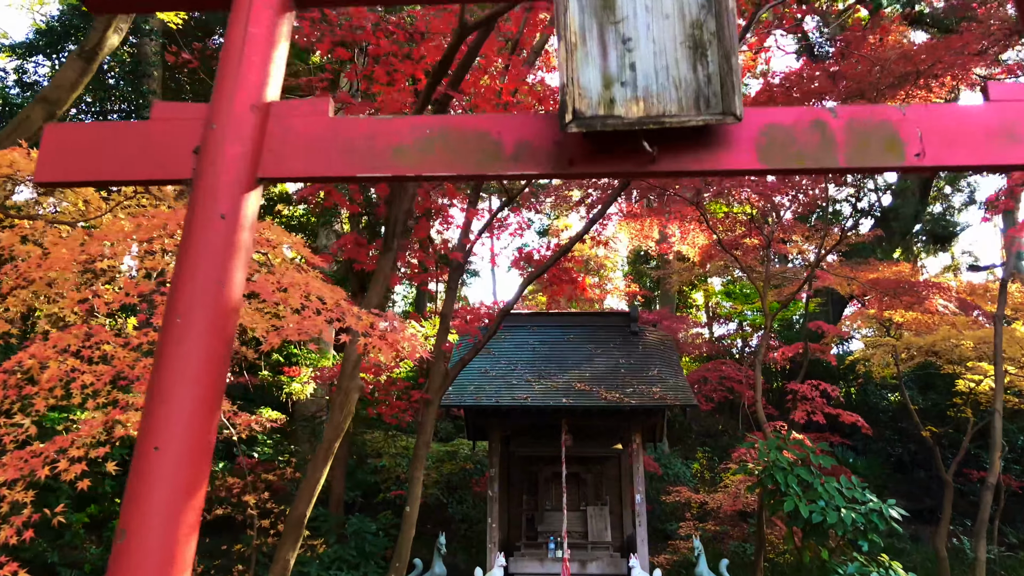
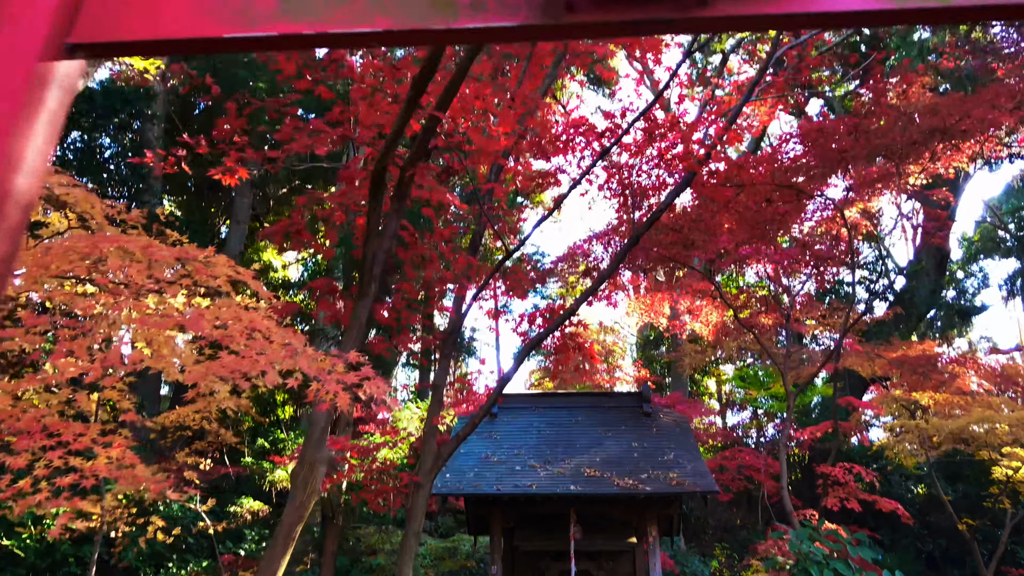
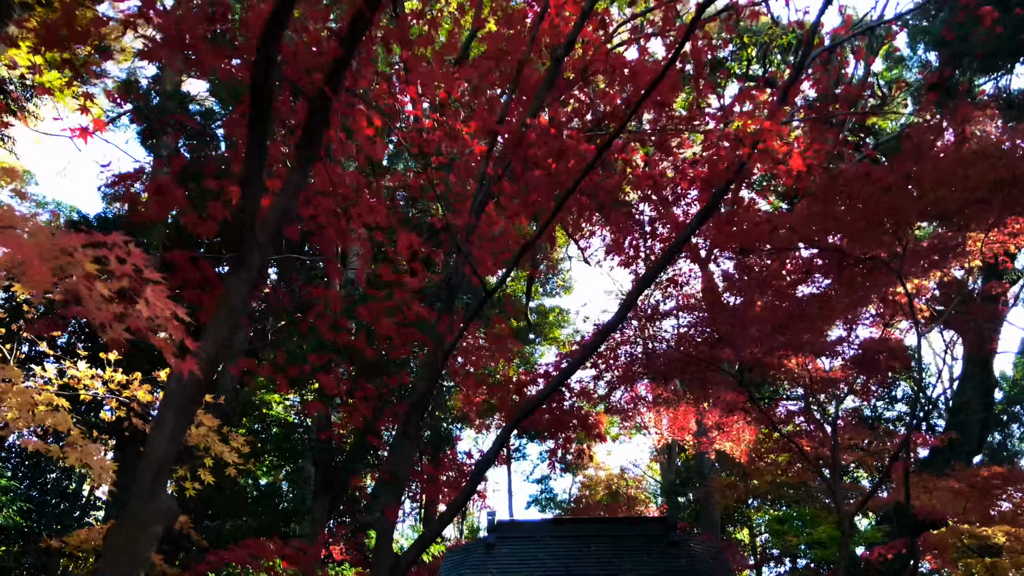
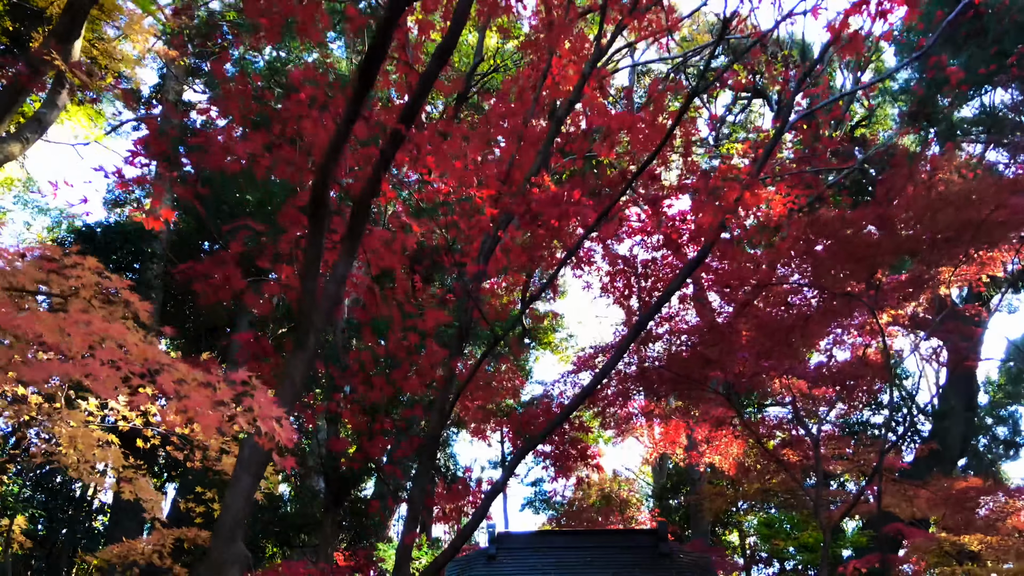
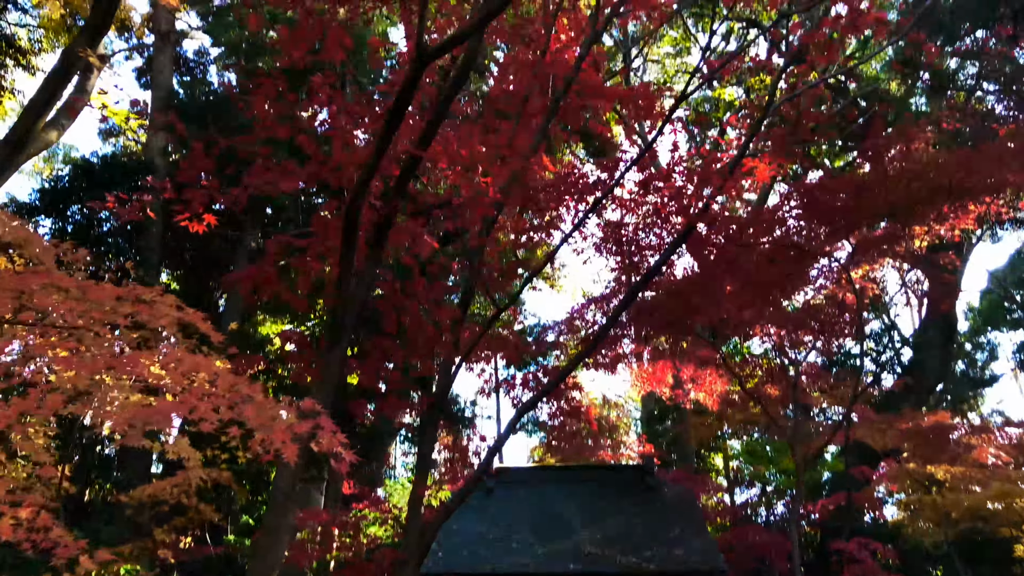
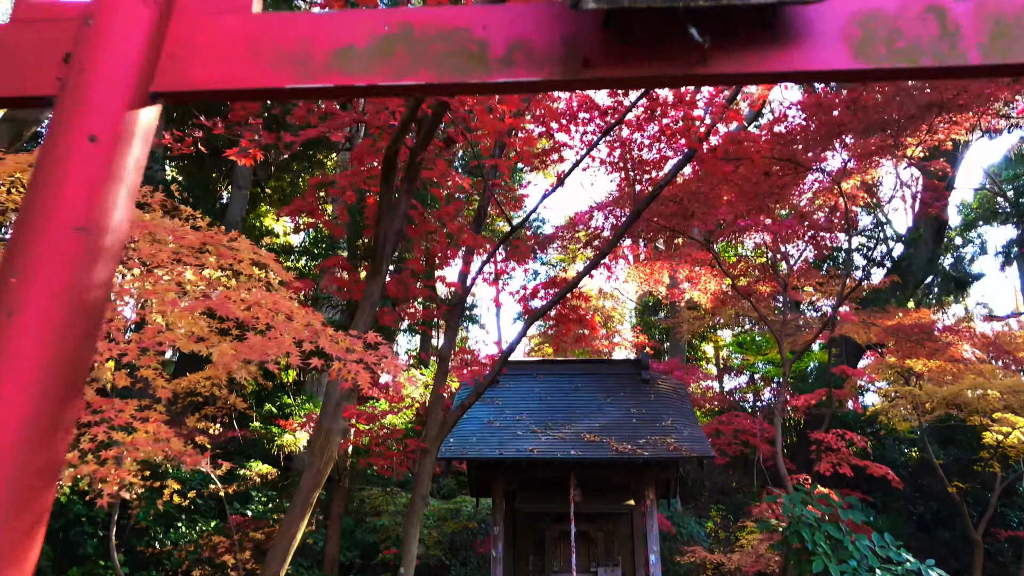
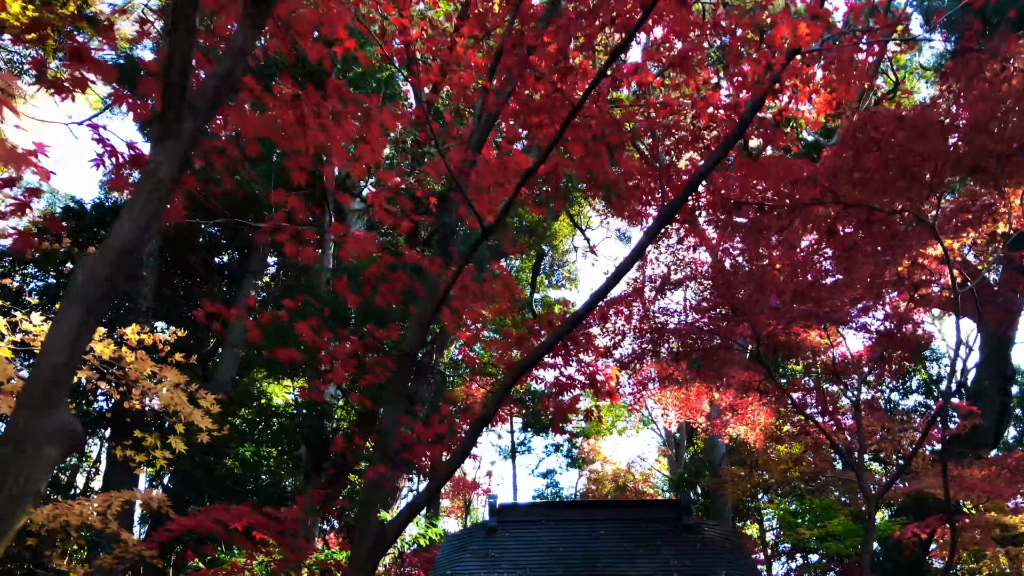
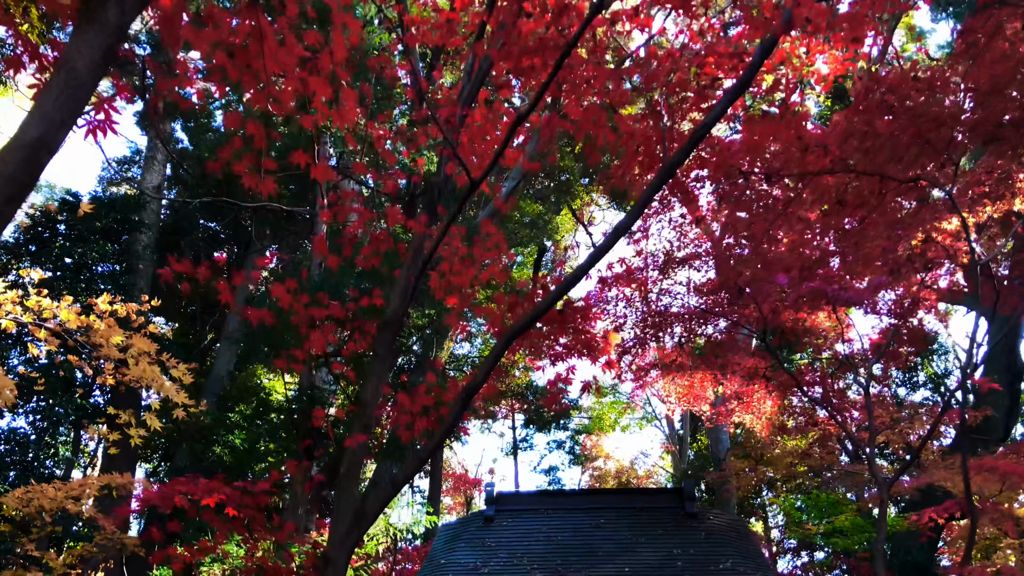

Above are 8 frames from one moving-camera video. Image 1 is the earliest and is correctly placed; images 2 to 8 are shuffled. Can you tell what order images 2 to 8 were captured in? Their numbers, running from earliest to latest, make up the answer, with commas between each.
6, 2, 5, 4, 3, 7, 8
